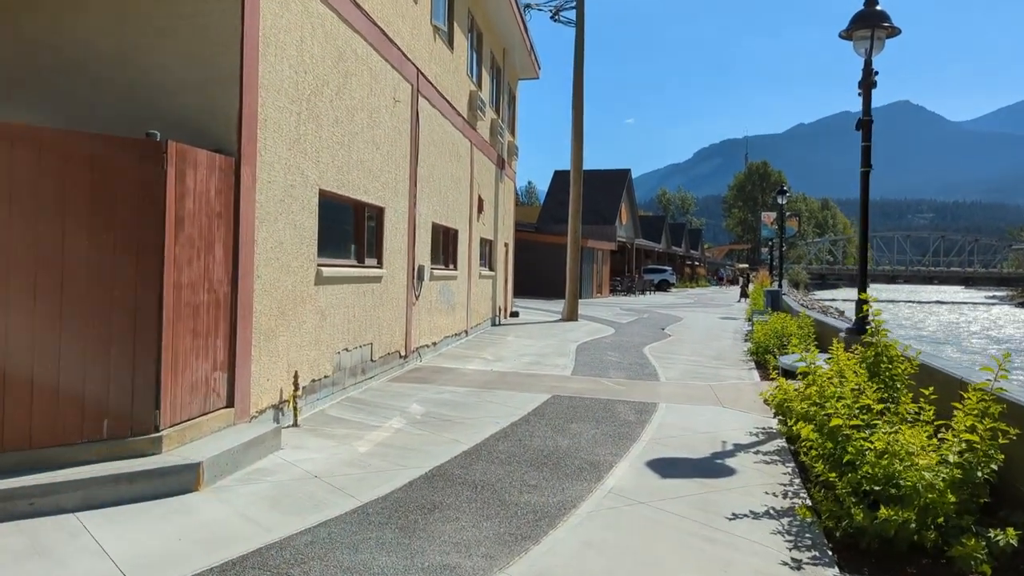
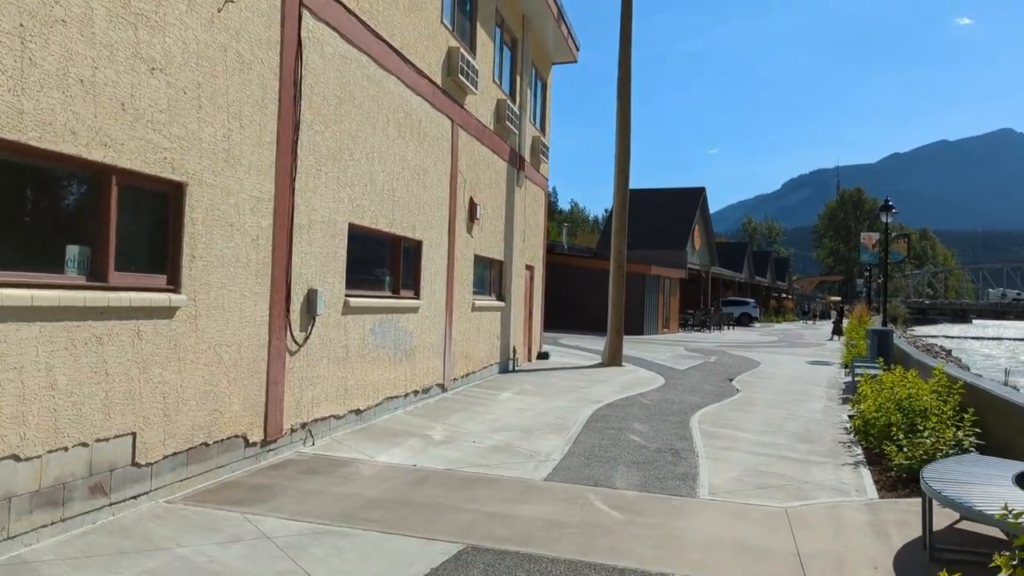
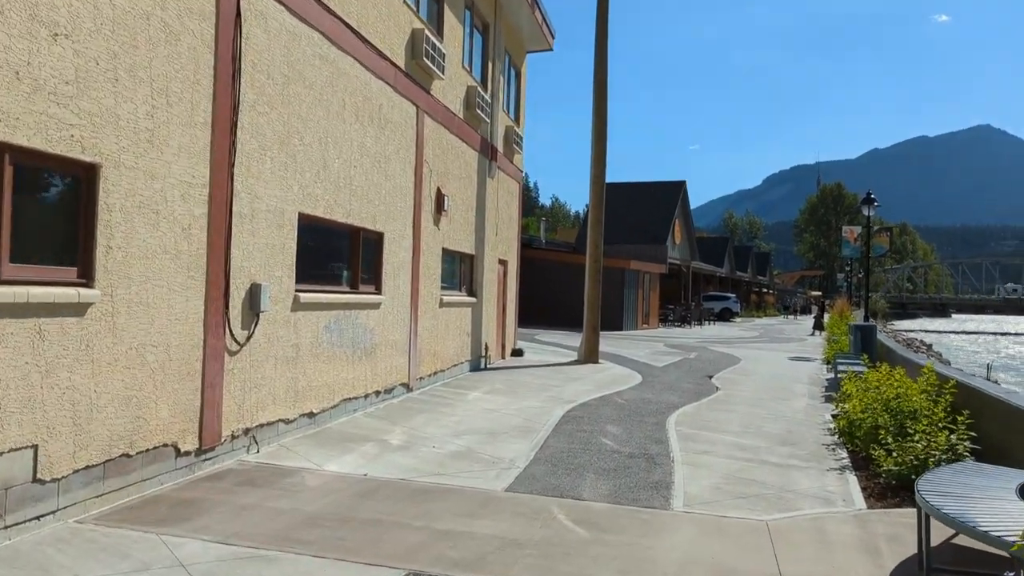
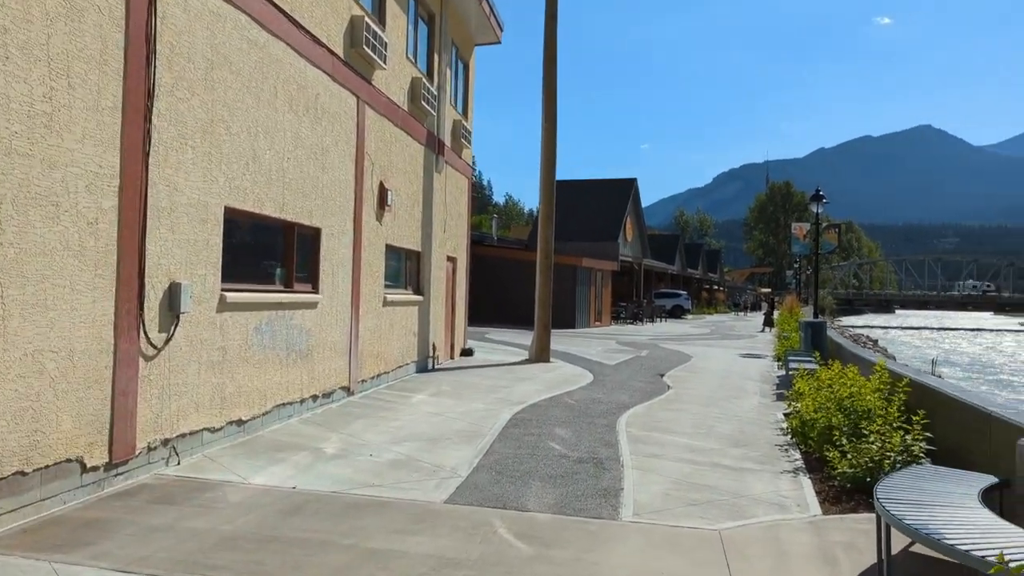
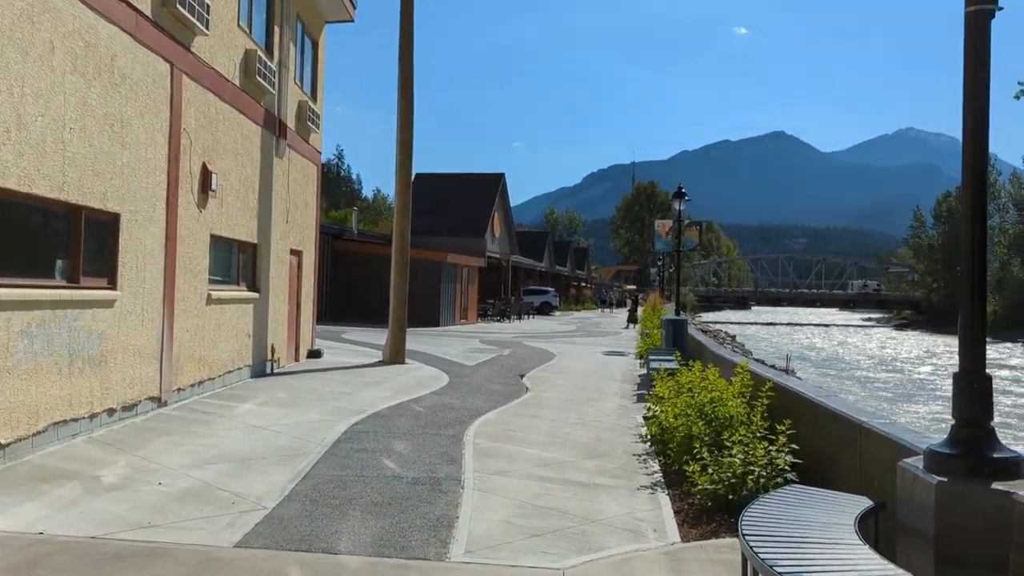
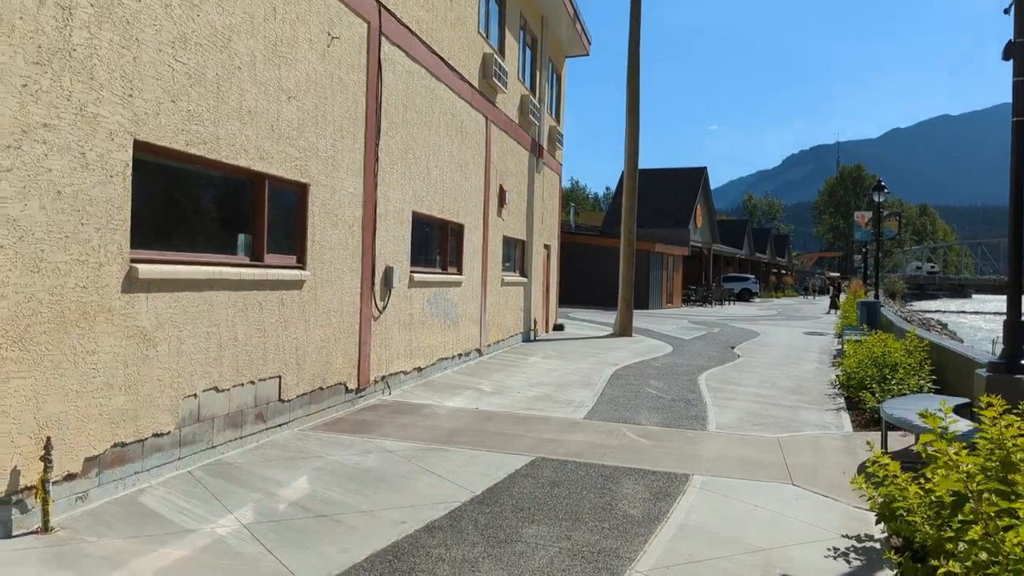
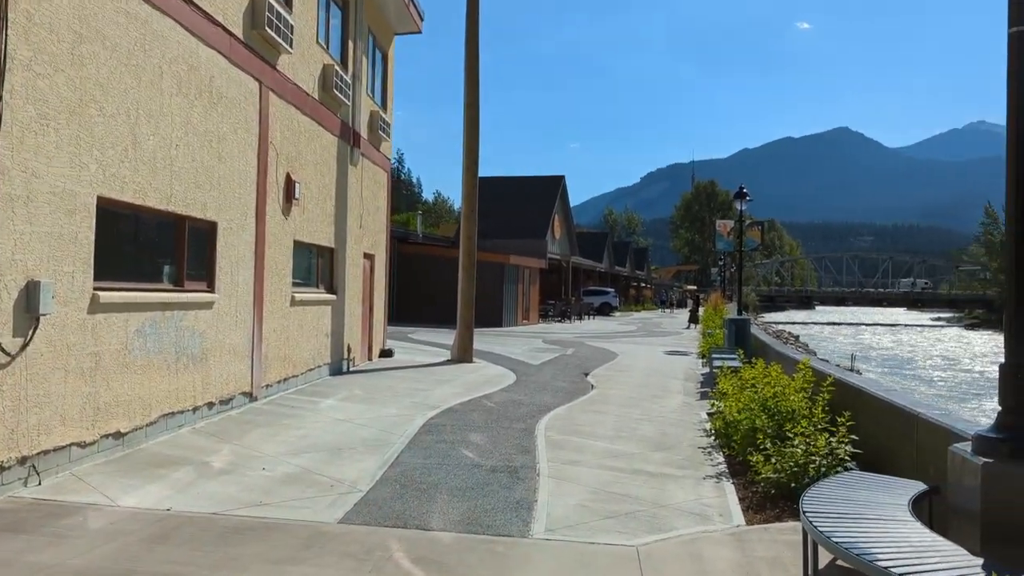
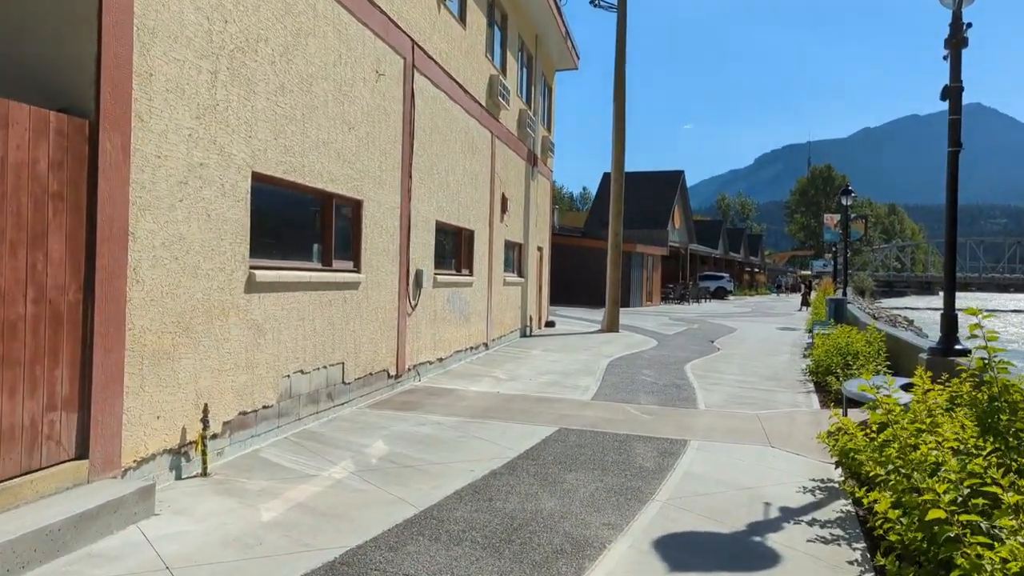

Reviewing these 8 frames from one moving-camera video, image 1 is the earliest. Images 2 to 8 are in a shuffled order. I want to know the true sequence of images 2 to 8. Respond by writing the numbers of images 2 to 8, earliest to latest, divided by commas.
8, 6, 2, 3, 4, 7, 5
